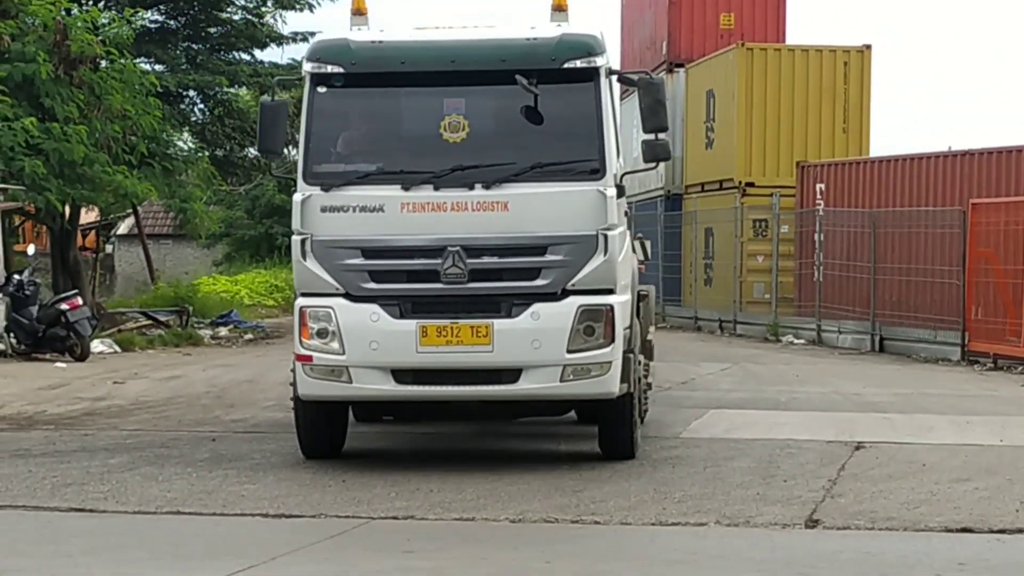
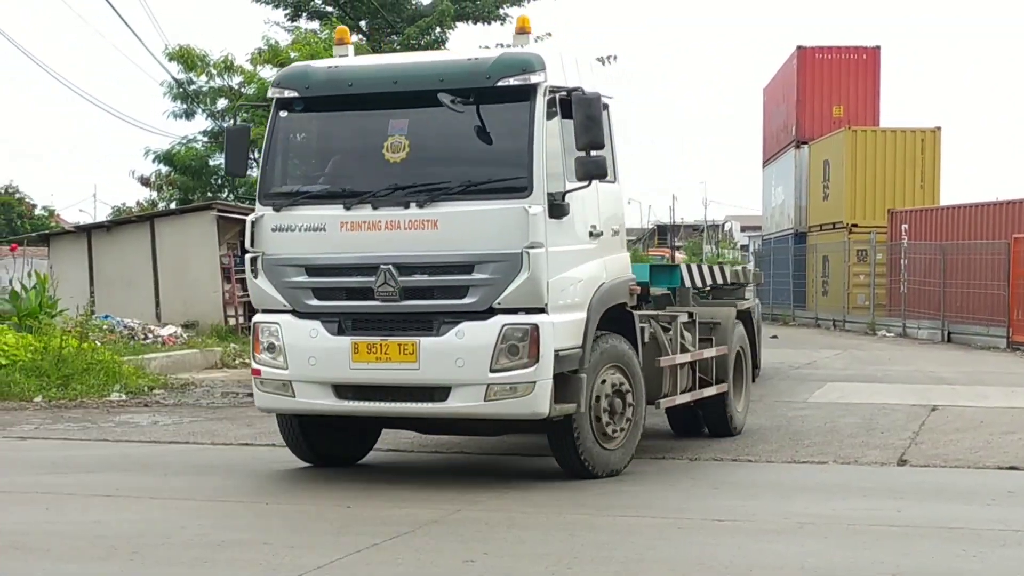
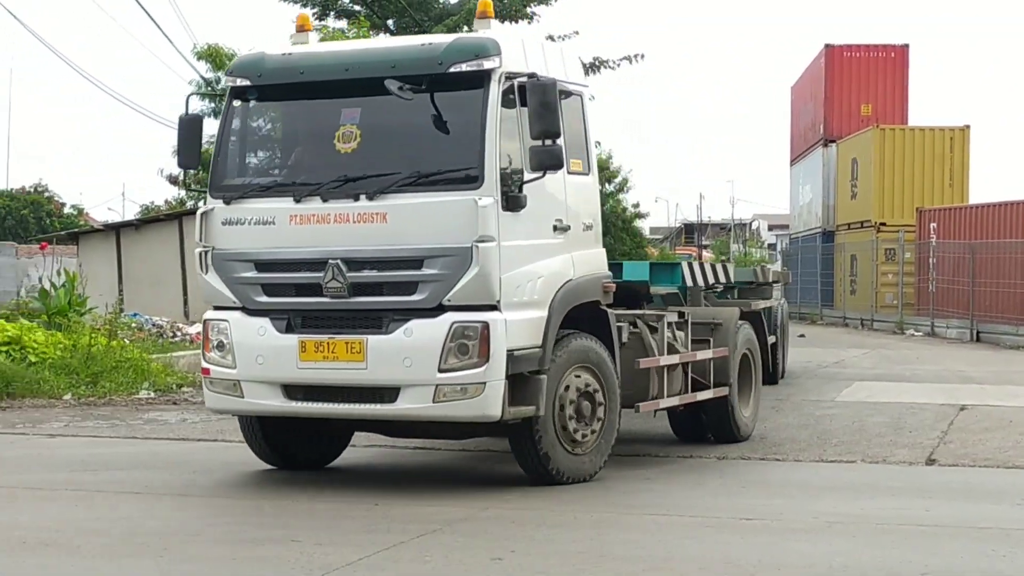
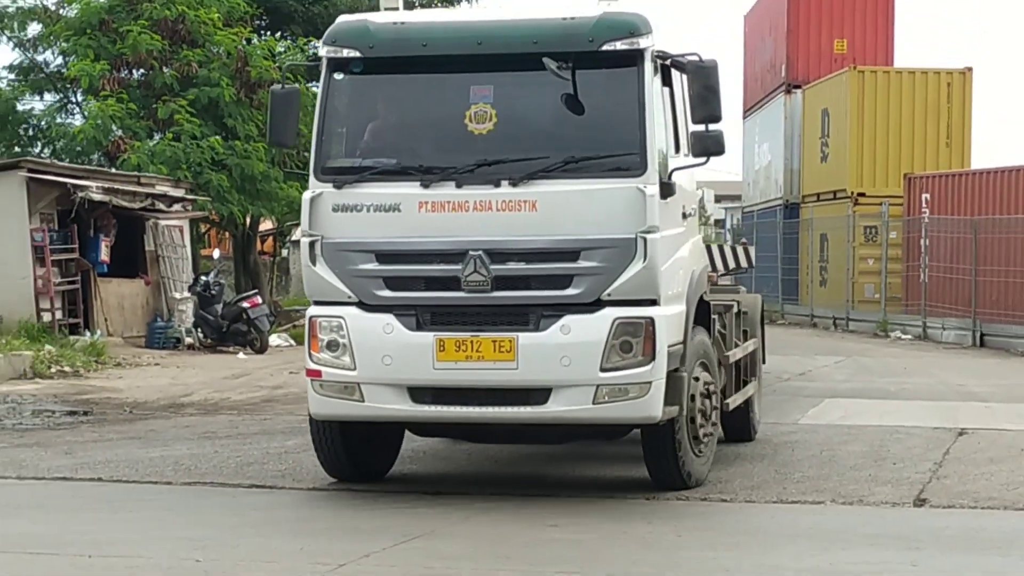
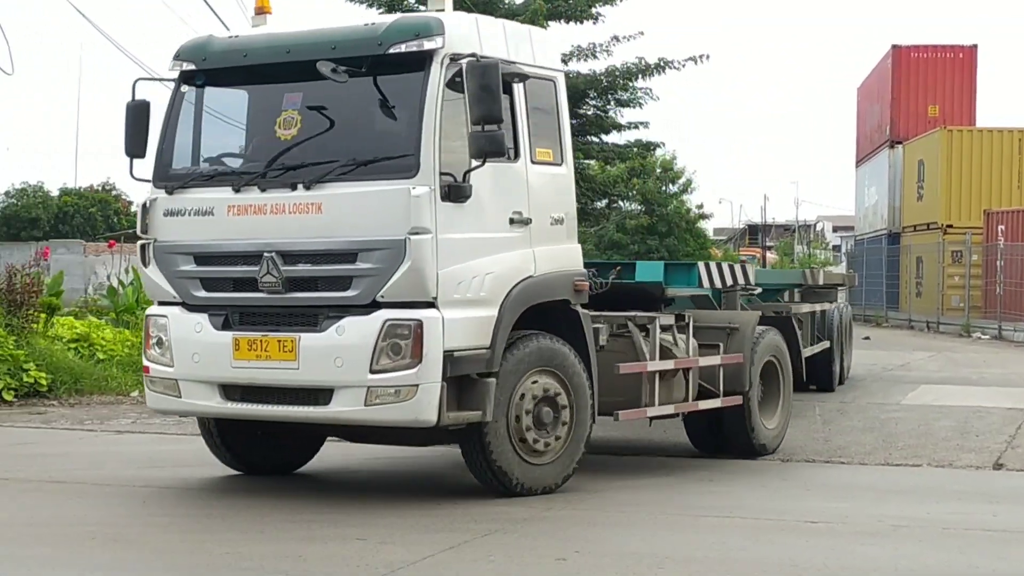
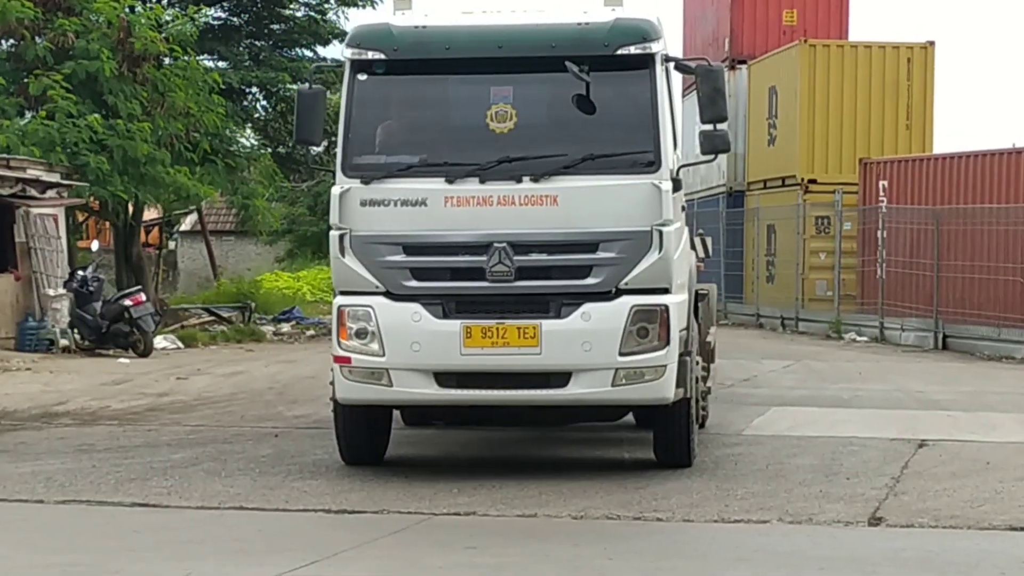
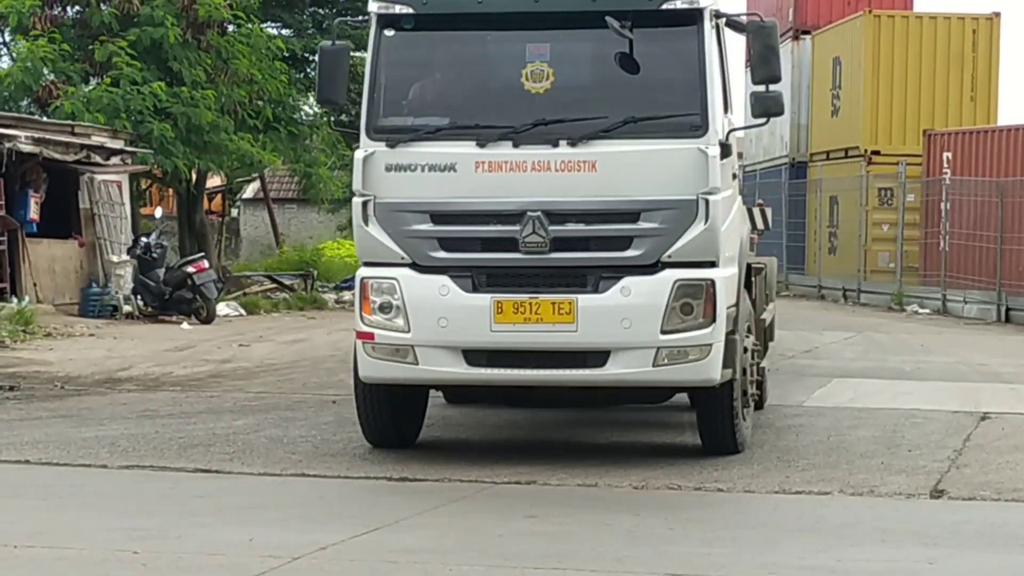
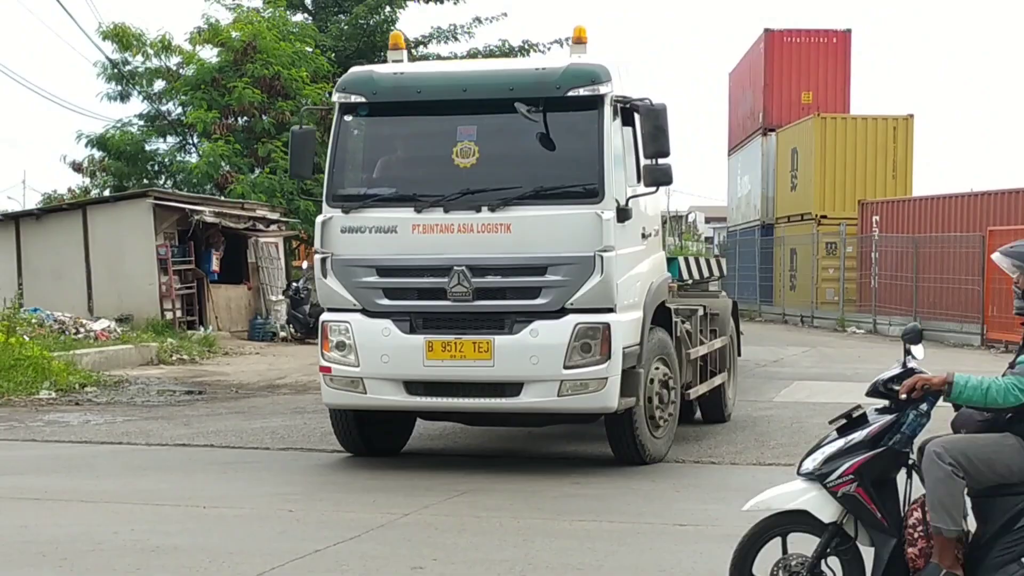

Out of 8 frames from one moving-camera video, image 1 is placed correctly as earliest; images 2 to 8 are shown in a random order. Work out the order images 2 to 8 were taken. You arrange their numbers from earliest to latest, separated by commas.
6, 7, 4, 8, 2, 3, 5
